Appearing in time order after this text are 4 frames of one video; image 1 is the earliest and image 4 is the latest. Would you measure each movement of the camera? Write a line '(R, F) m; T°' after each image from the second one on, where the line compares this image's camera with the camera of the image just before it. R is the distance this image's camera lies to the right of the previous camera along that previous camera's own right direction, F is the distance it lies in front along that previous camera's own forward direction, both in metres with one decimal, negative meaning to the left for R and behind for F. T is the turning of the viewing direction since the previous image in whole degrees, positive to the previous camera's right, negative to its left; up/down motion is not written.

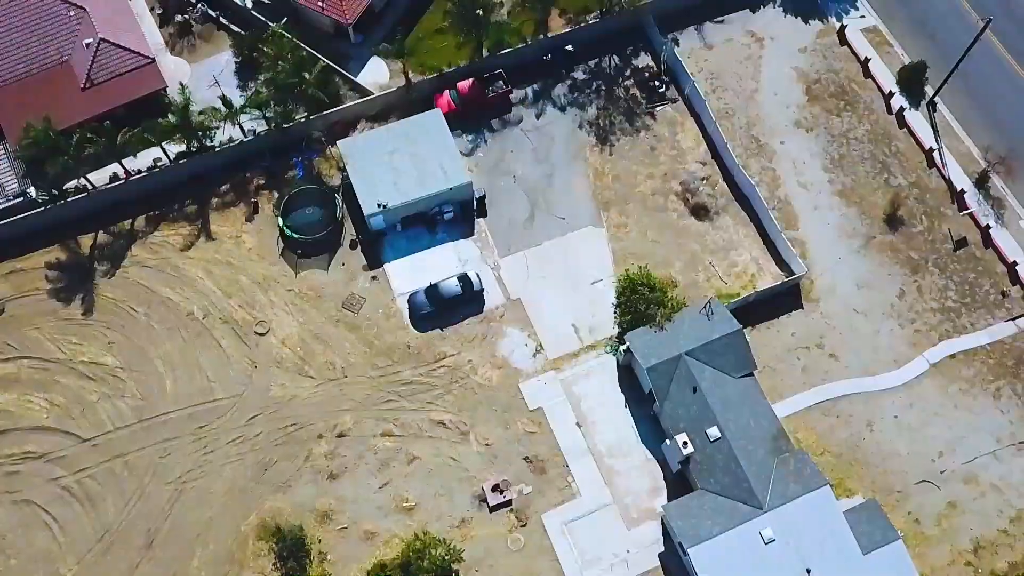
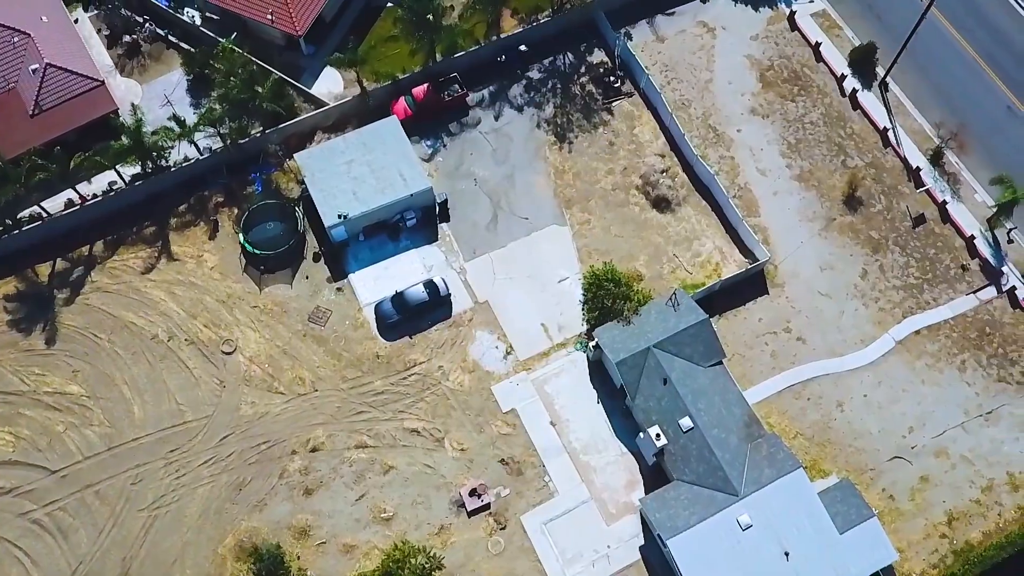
(+0.6, 0.0) m; +1°
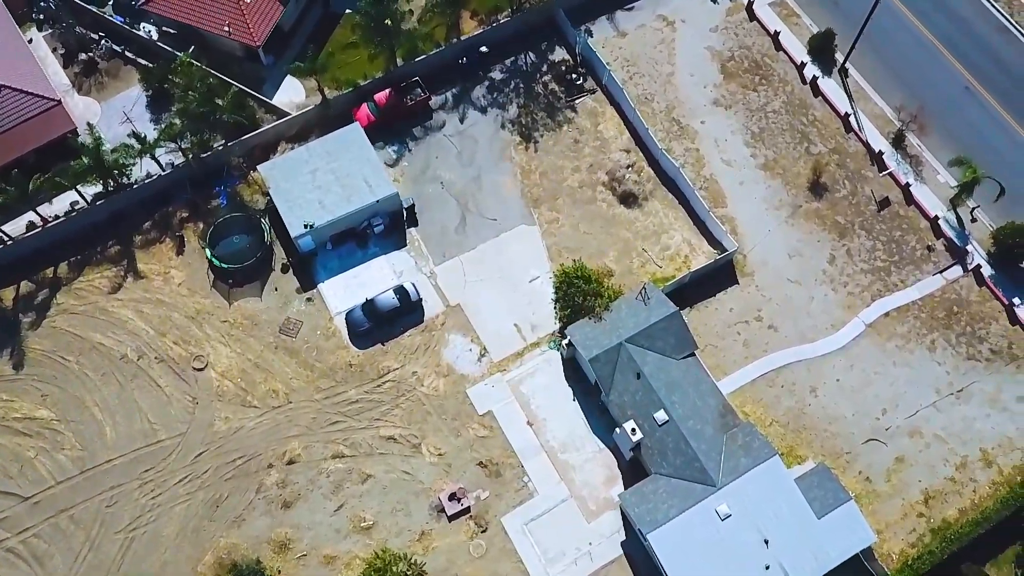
(+0.6, 0.0) m; +1°
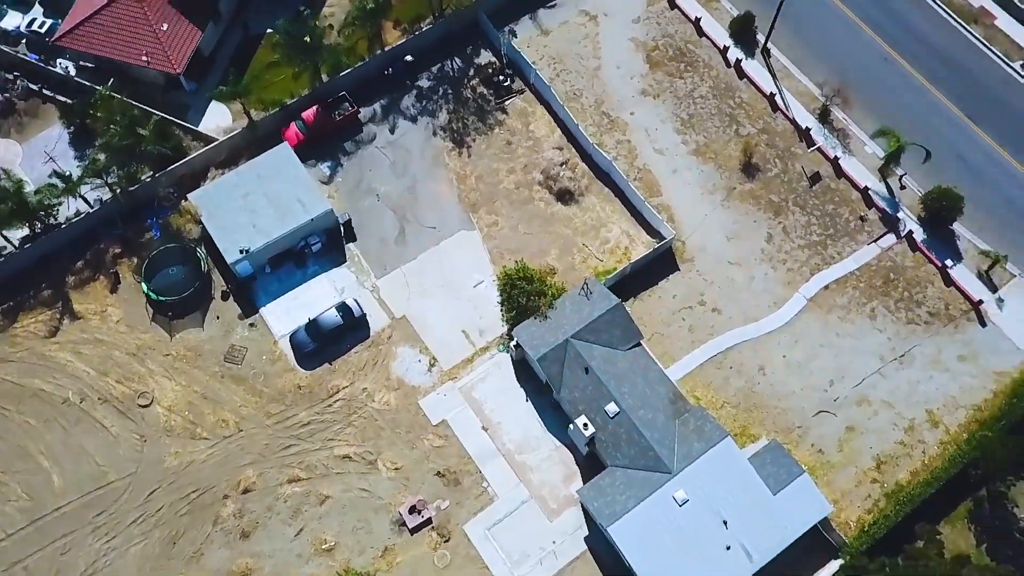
(+1.2, 0.0) m; +2°
